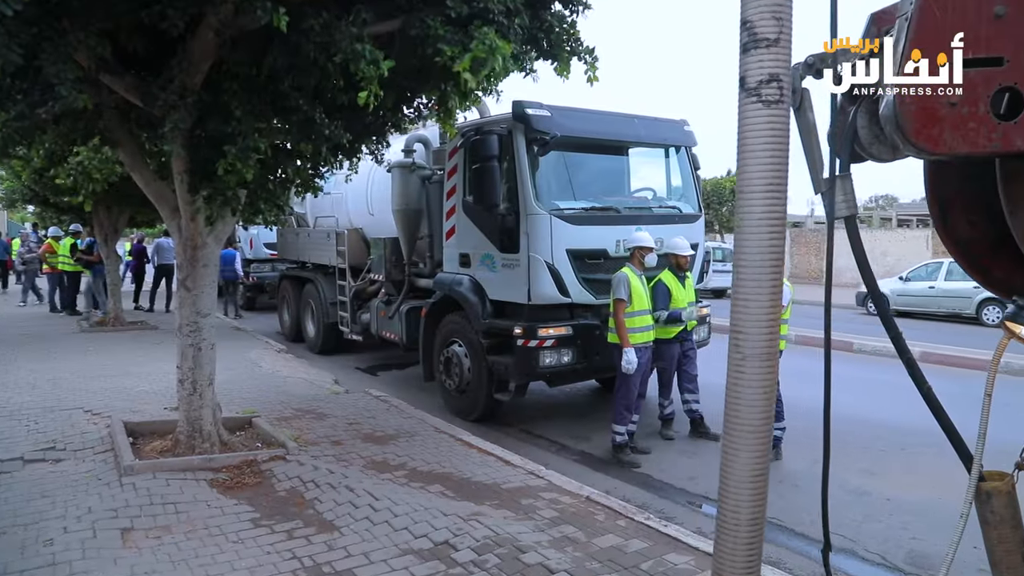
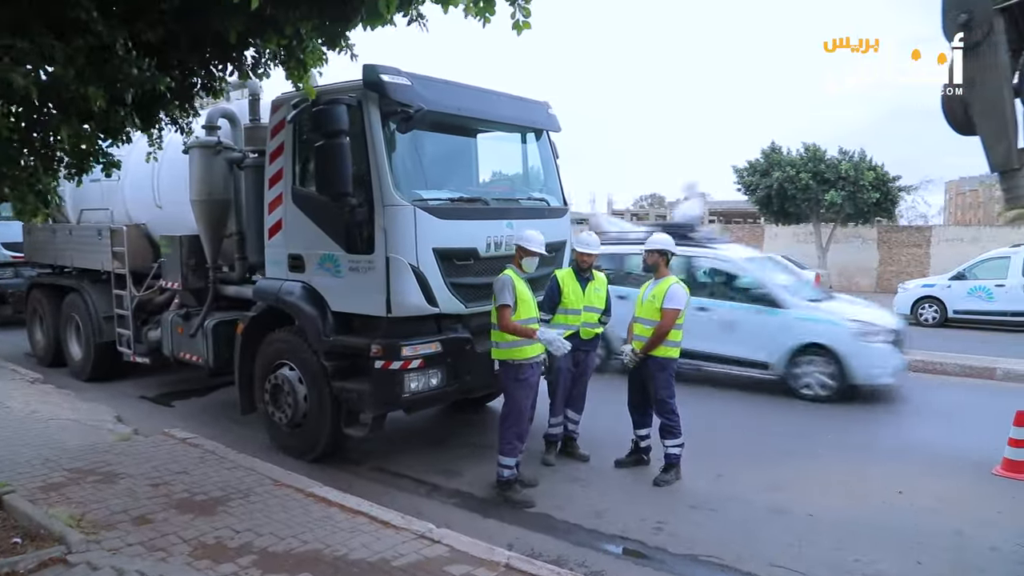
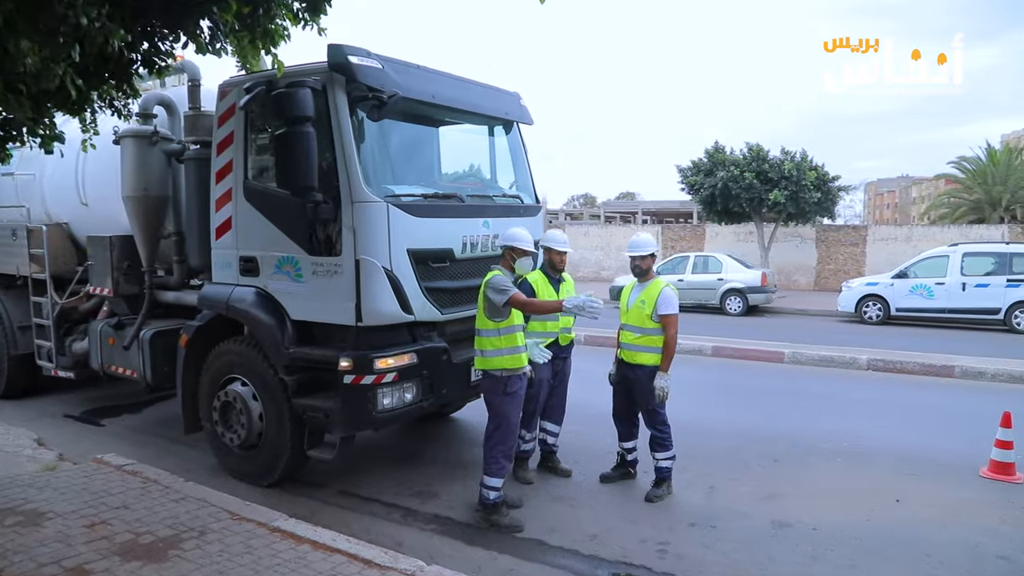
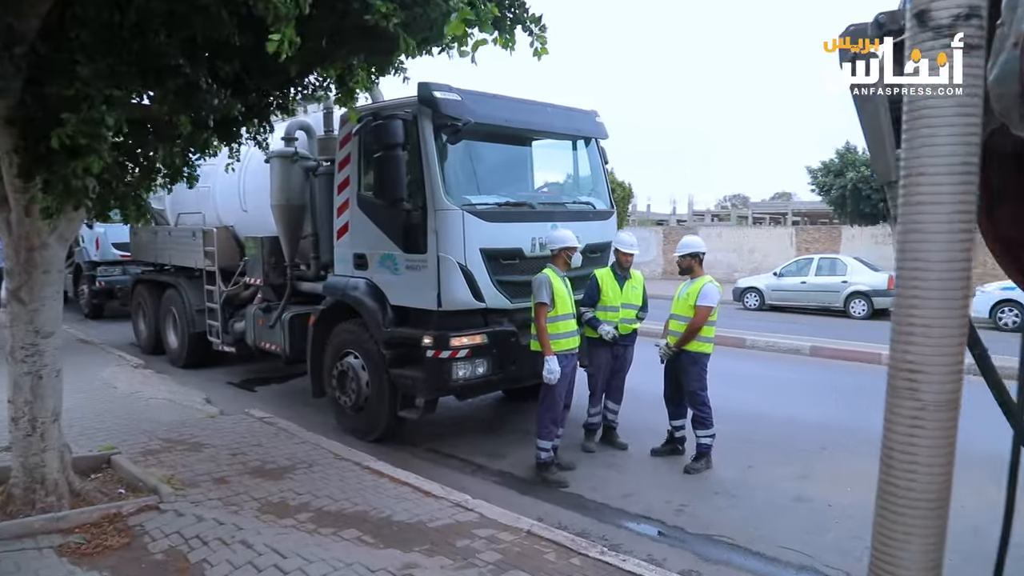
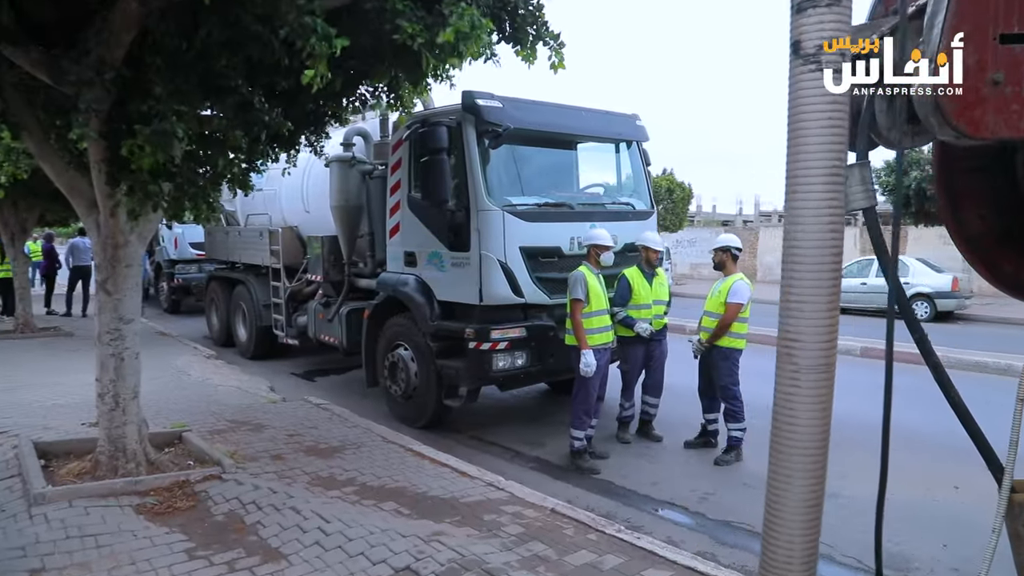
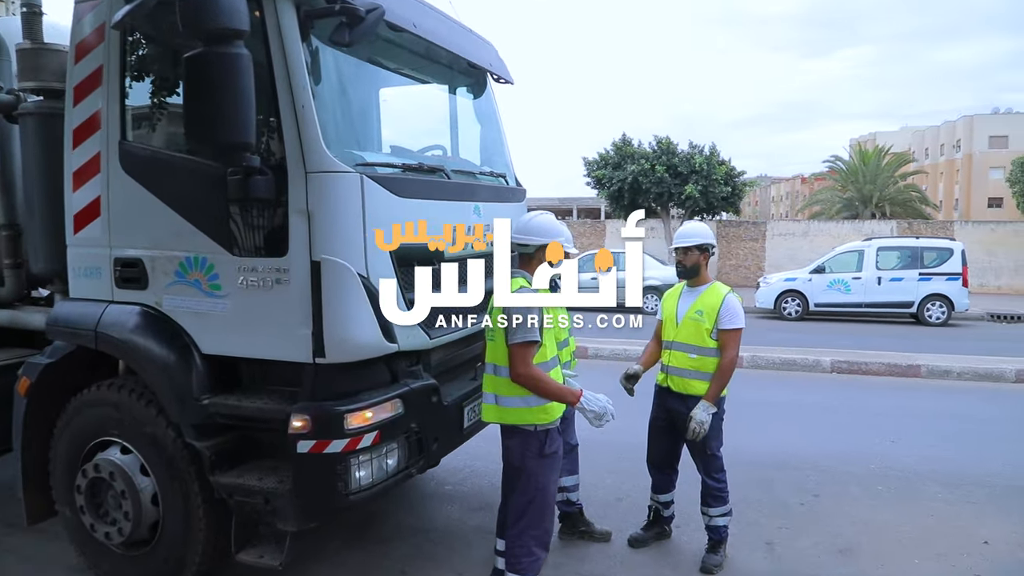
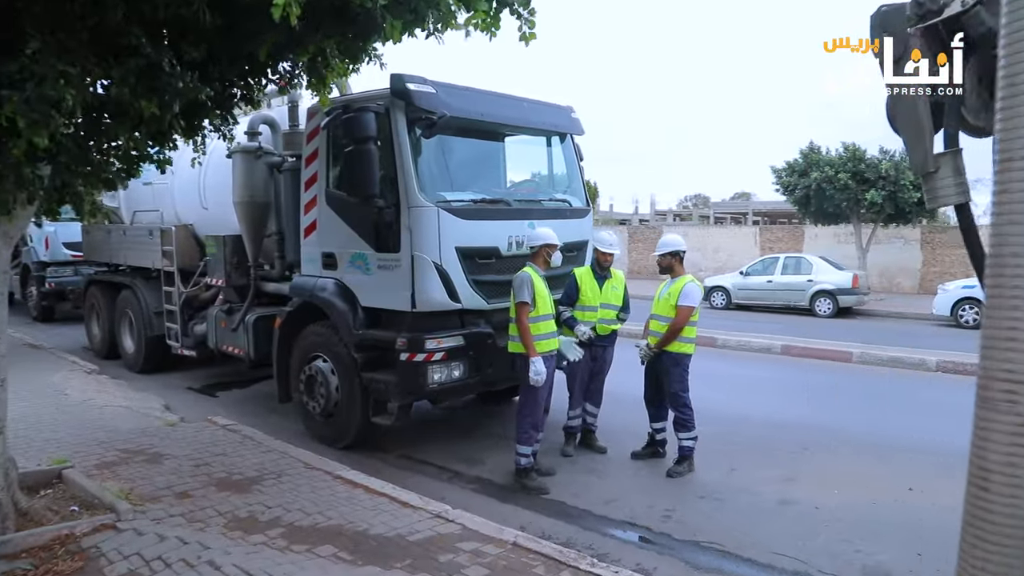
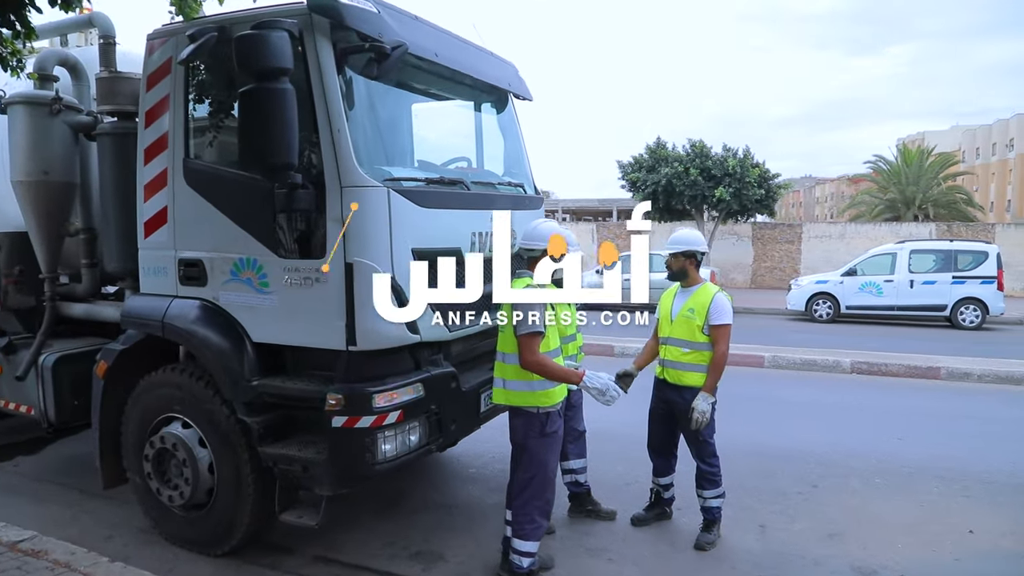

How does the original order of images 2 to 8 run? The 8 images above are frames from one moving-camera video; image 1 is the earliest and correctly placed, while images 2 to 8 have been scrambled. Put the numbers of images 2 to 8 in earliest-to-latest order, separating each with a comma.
5, 4, 7, 2, 3, 8, 6
